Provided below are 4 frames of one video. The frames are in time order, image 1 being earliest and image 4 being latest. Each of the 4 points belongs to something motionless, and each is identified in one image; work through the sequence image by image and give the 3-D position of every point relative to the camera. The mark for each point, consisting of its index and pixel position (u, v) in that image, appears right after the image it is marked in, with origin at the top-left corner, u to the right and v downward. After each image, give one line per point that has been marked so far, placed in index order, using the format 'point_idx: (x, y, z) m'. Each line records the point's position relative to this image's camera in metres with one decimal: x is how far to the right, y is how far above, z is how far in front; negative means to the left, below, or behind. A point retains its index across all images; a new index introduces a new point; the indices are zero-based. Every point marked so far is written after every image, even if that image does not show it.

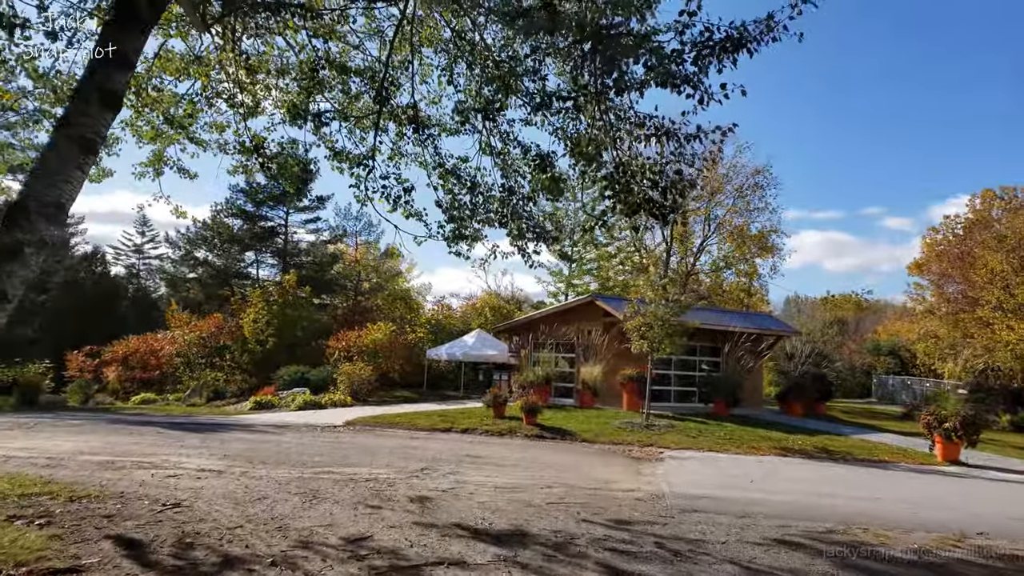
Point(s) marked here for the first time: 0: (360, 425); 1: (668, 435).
0: (-2.9, -2.6, +15.5) m
1: (+2.8, -2.6, +14.5) m
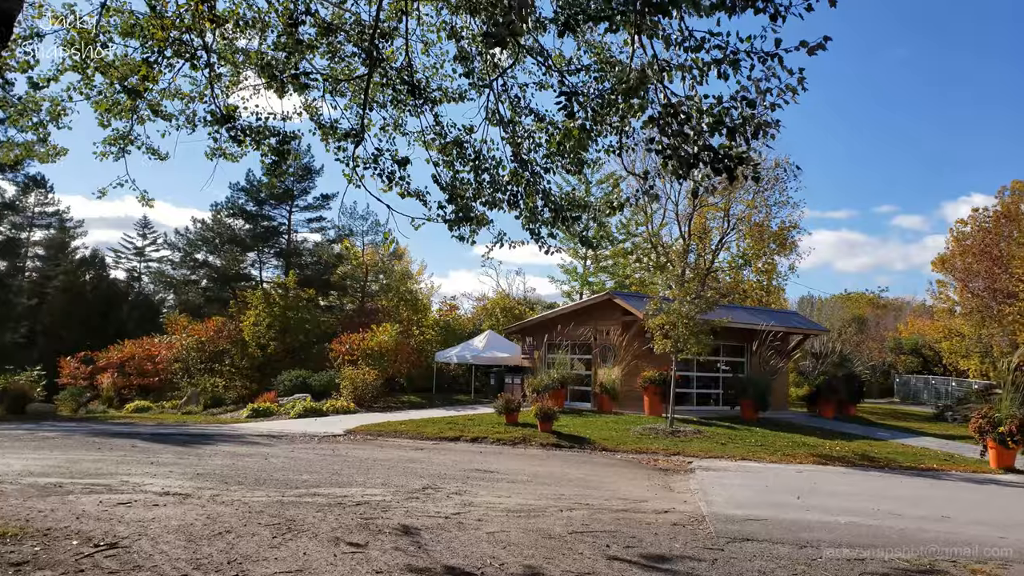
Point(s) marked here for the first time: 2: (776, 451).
0: (-2.6, -2.6, +14.4) m
1: (+3.0, -2.5, +13.3) m
2: (+4.1, -2.5, +12.8) m
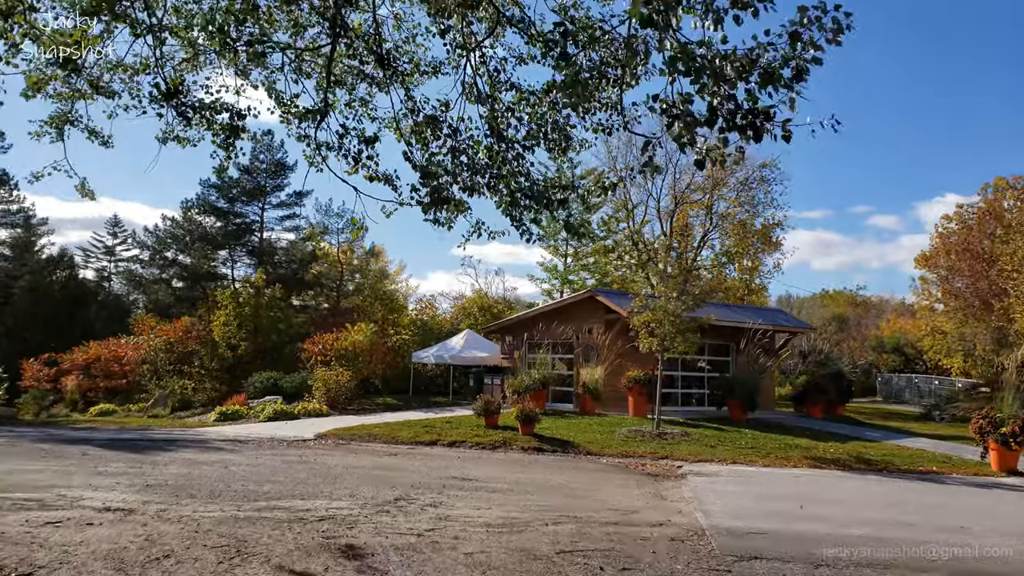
0: (-3.0, -2.5, +13.6) m
1: (+2.7, -2.4, +12.7) m
2: (+3.8, -2.5, +12.3) m
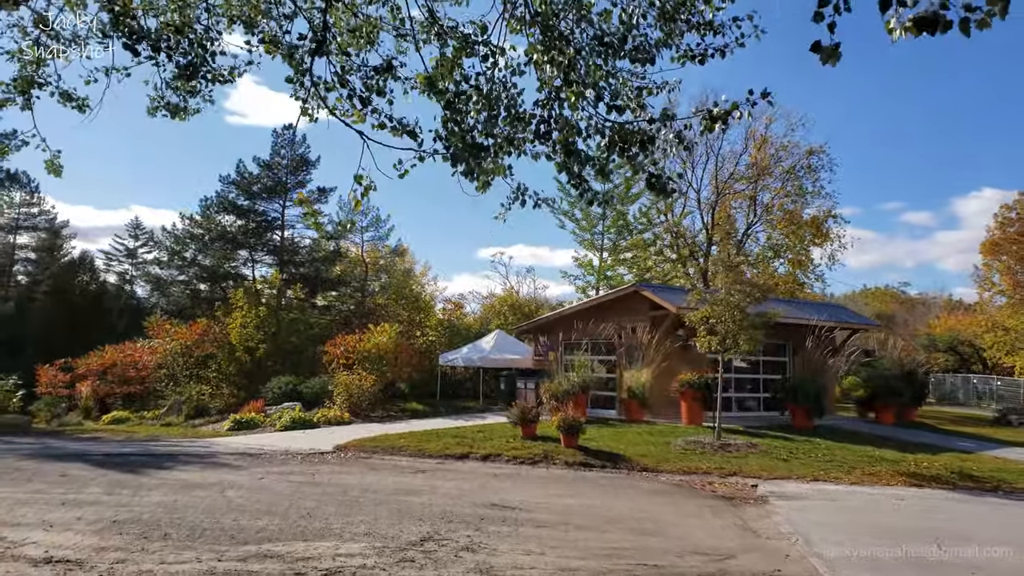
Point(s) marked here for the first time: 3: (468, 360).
0: (-2.4, -2.4, +12.2) m
1: (+3.2, -2.3, +11.1) m
2: (+4.4, -2.3, +10.6) m
3: (-1.0, -1.7, +19.0) m
